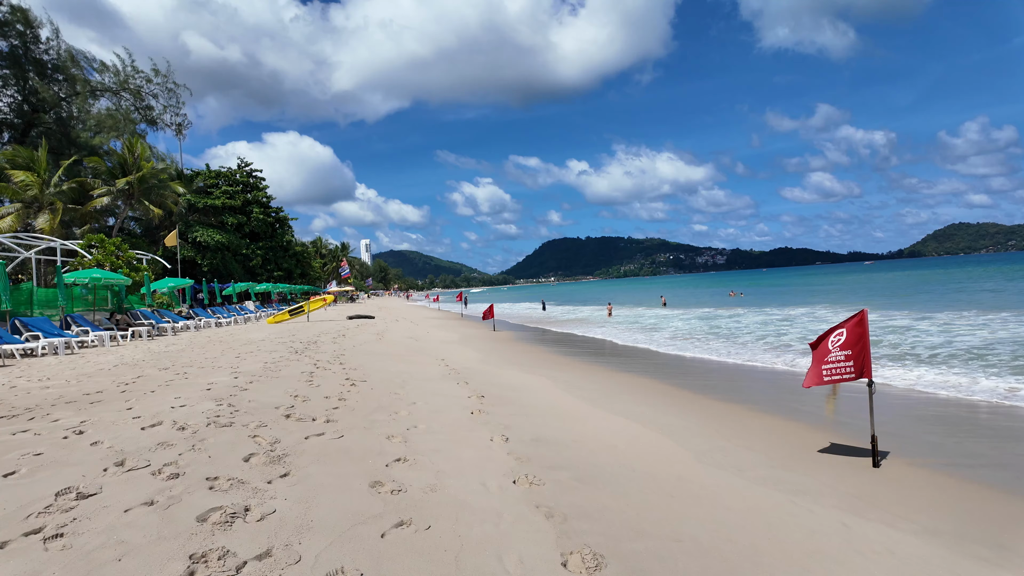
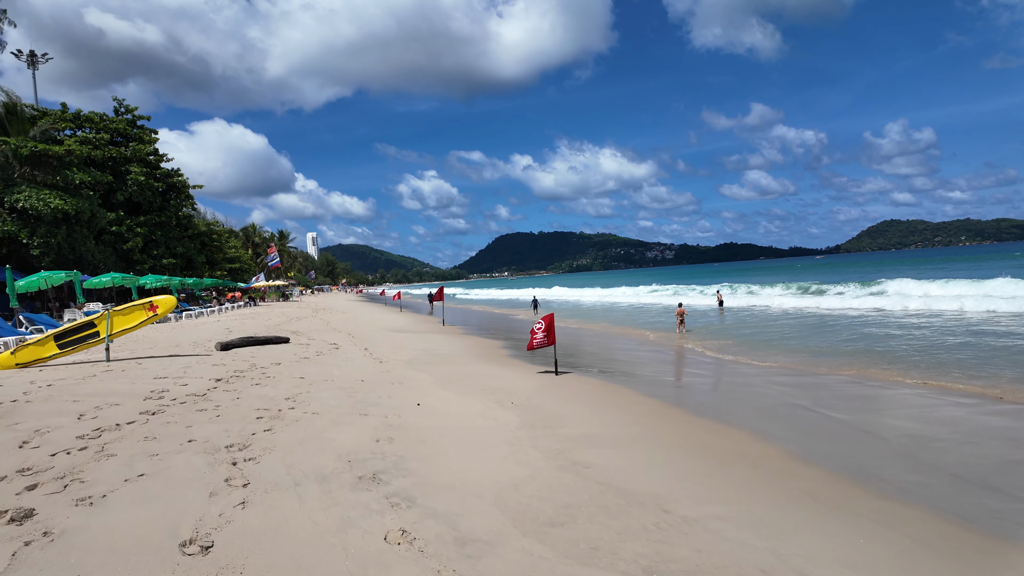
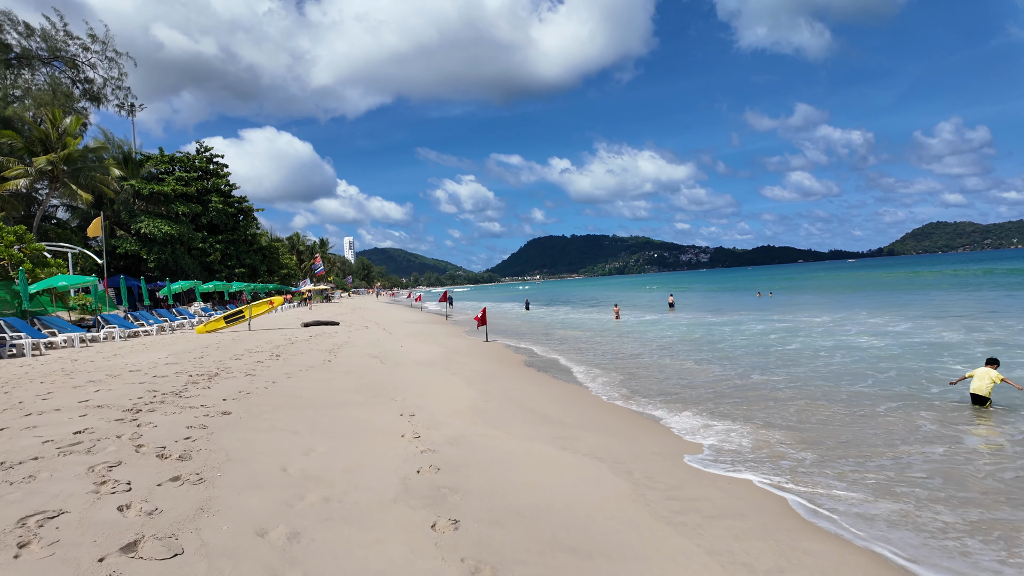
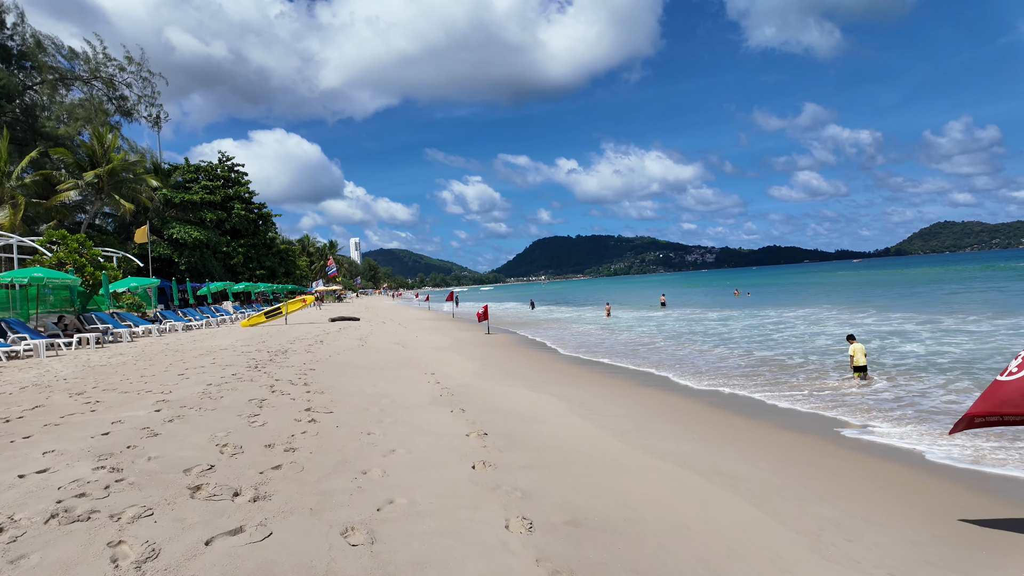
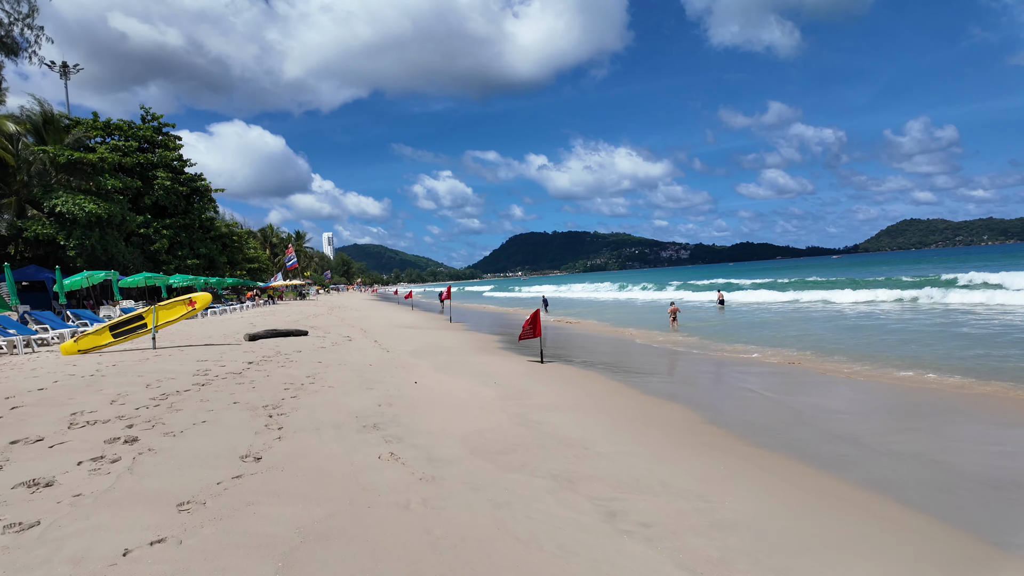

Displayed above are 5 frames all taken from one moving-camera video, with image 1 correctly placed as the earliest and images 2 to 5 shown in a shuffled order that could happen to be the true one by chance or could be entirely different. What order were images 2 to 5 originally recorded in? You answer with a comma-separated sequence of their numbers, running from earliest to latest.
4, 3, 5, 2
